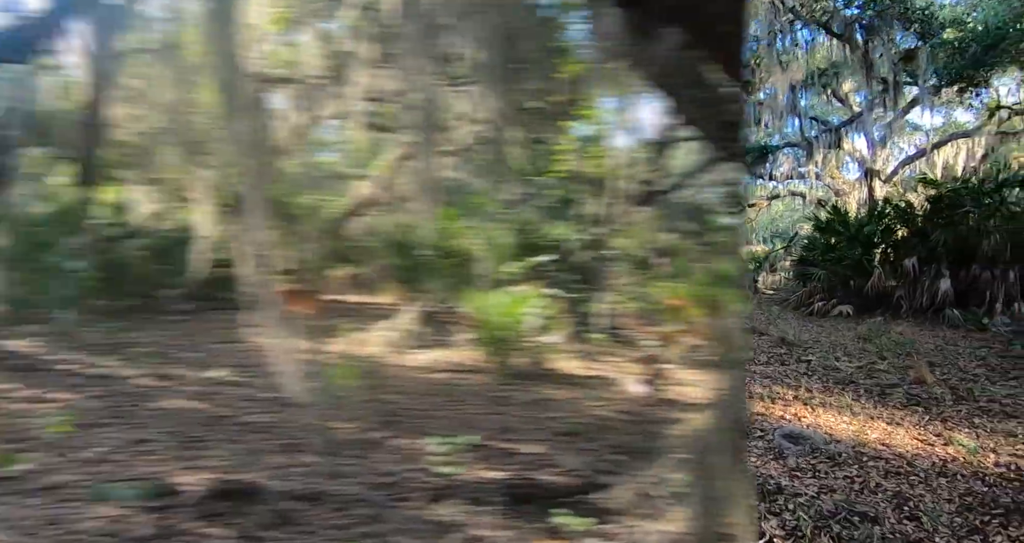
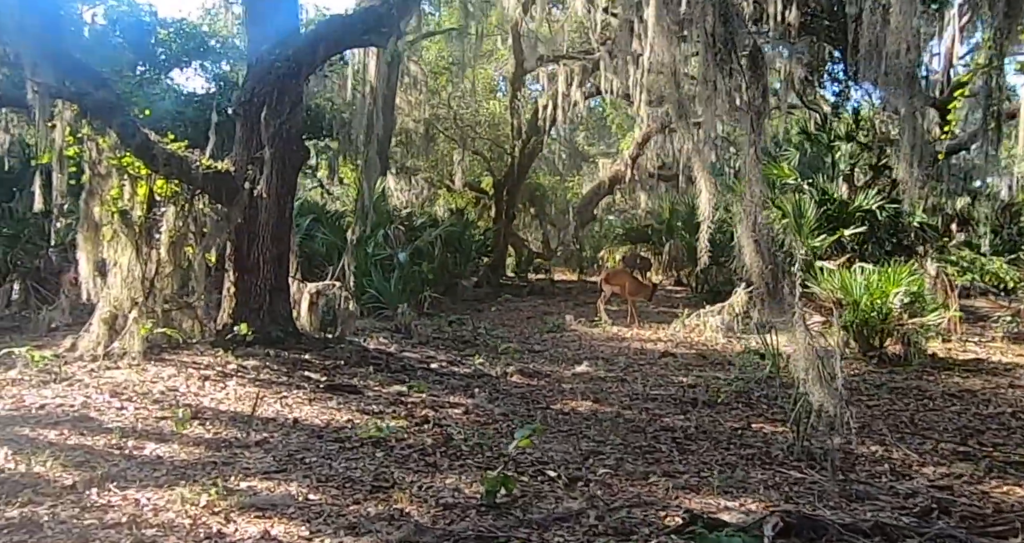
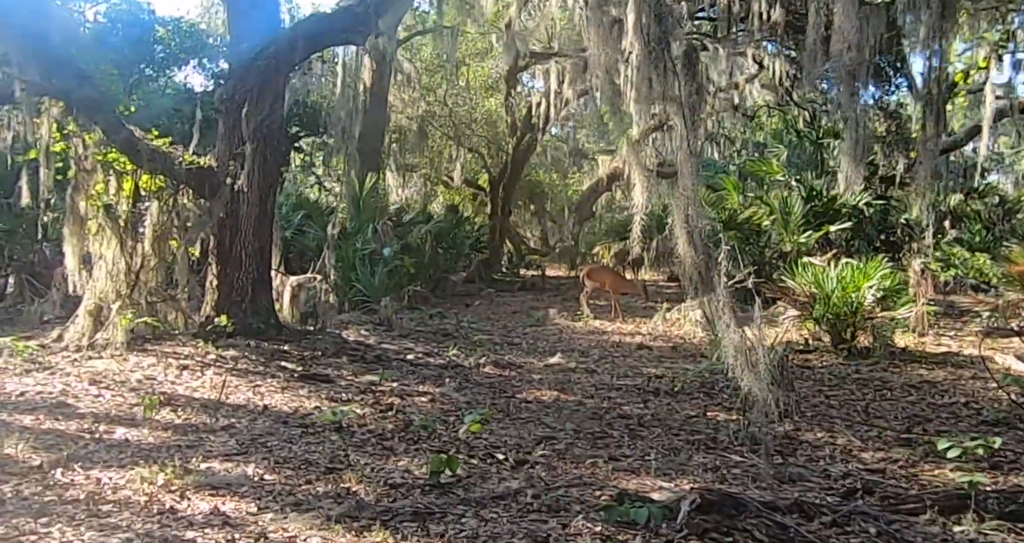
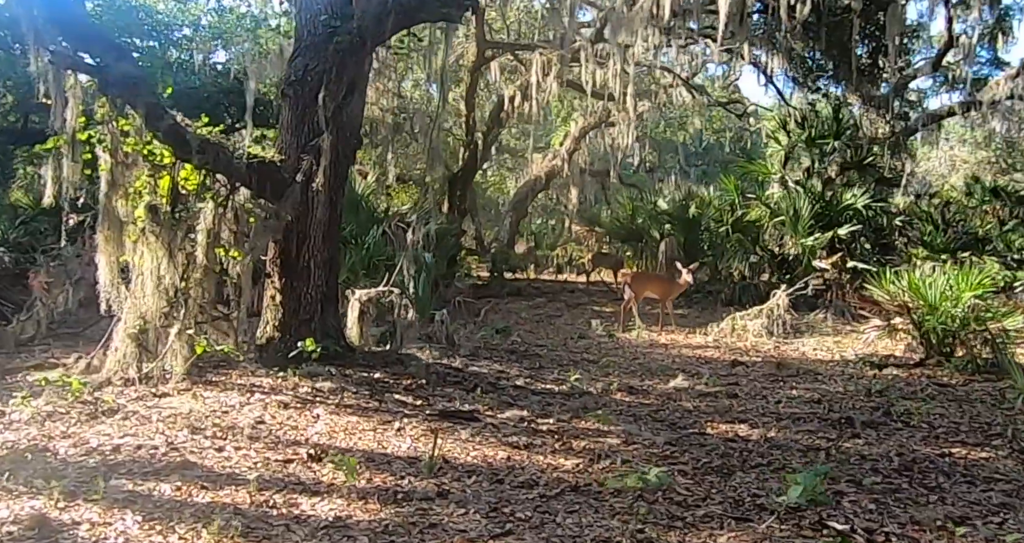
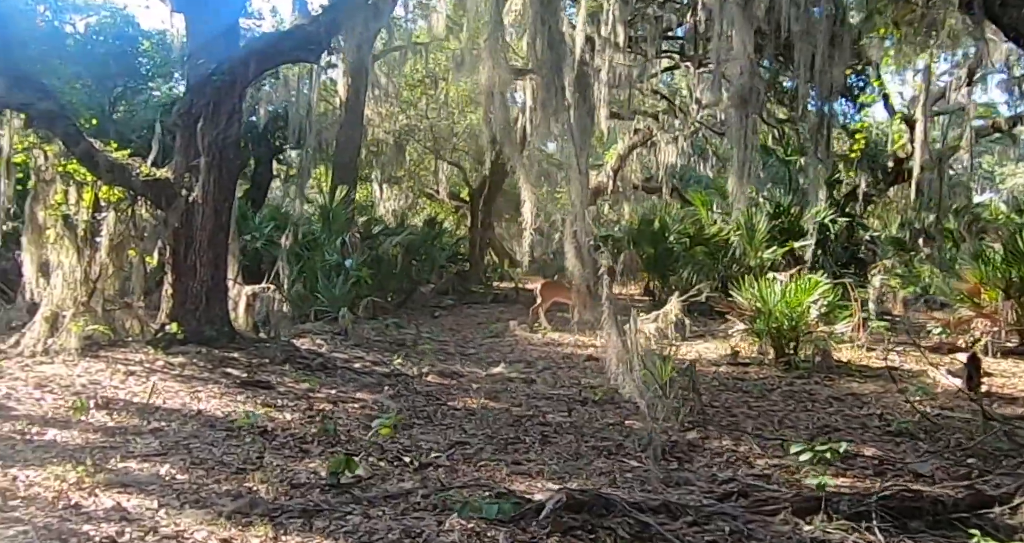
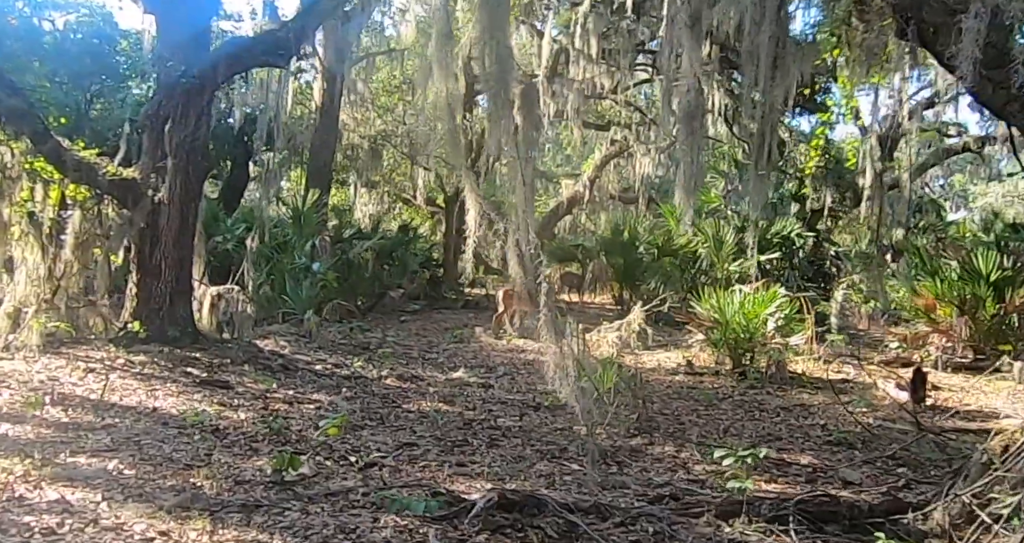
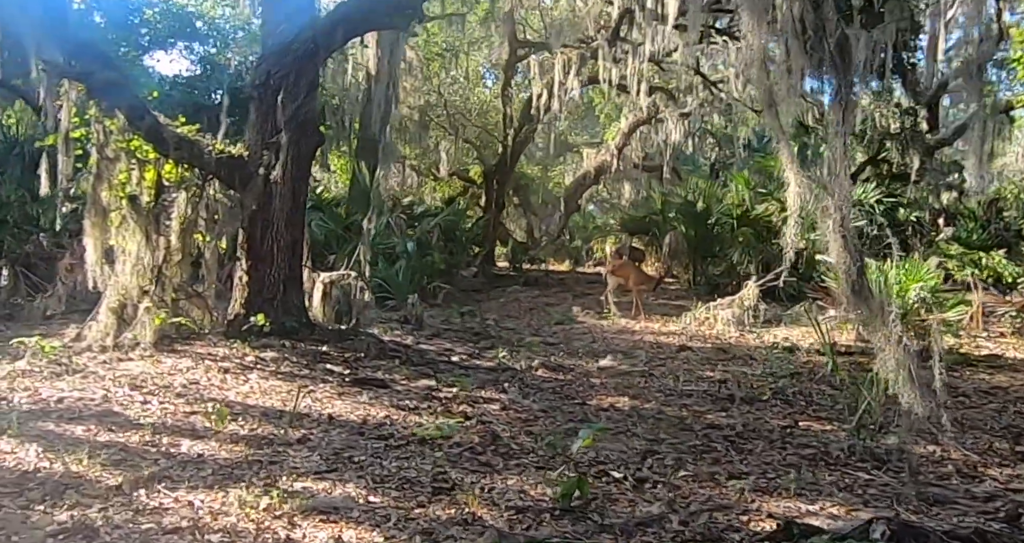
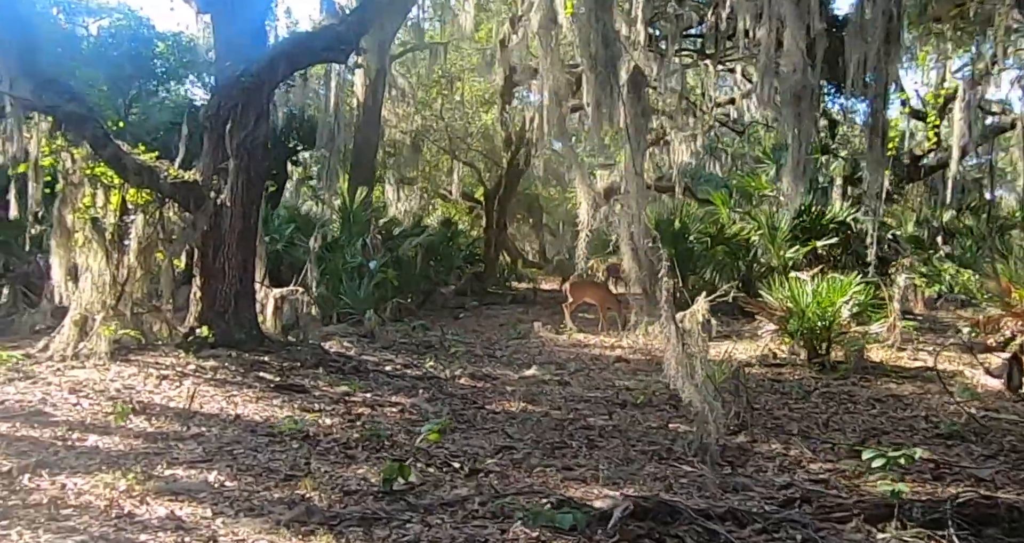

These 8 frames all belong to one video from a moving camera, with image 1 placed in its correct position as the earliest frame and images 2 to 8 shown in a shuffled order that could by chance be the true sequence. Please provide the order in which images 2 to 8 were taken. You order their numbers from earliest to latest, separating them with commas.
6, 5, 8, 3, 2, 7, 4
